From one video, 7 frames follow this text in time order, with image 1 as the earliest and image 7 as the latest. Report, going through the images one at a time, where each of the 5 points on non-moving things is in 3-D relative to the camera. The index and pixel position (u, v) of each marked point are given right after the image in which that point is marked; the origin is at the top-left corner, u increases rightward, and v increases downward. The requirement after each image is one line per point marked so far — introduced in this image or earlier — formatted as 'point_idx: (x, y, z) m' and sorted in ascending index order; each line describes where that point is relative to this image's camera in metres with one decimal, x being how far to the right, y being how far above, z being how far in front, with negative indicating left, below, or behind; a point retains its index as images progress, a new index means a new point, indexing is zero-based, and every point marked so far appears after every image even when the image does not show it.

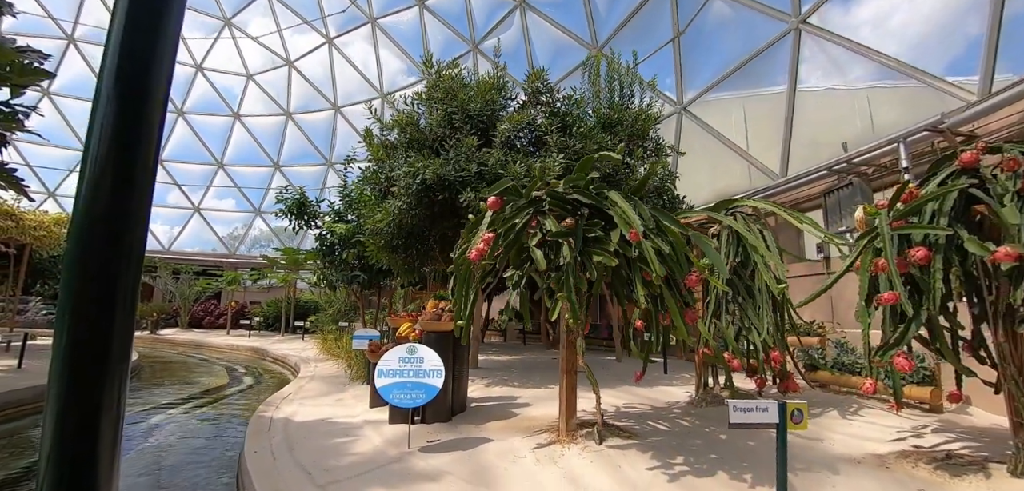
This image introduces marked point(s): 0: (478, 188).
0: (-0.4, +0.7, +5.5) m
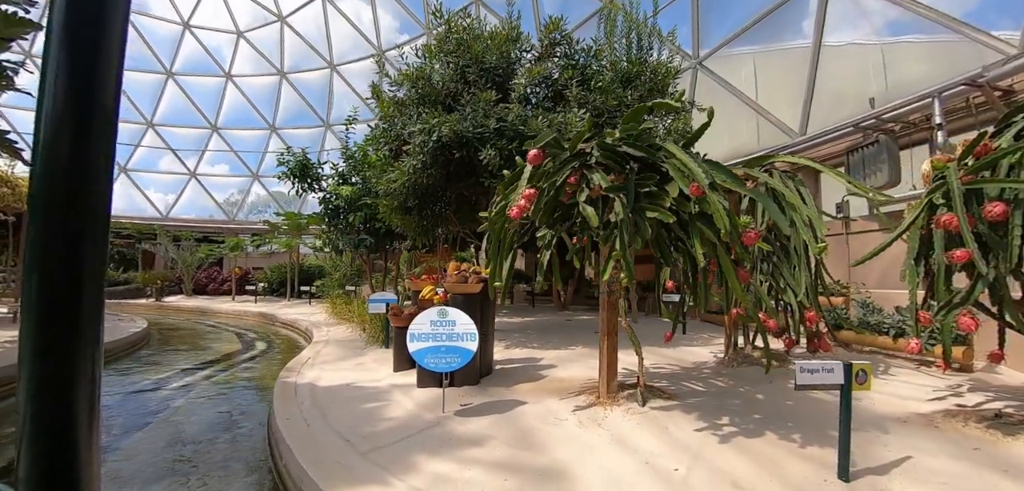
0: (-0.2, +1.1, +5.3) m
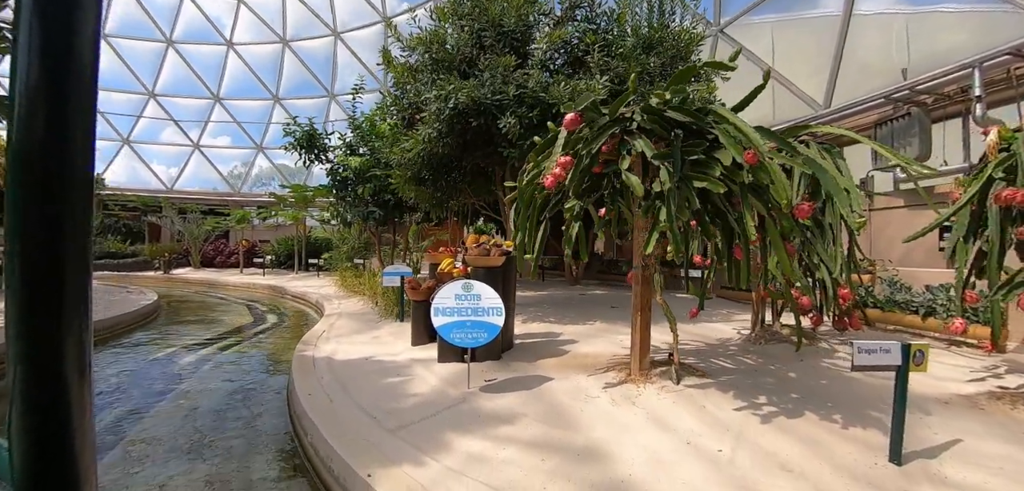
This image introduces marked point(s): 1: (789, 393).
0: (0.0, +1.4, +5.0) m
1: (+1.9, -1.0, +3.2) m
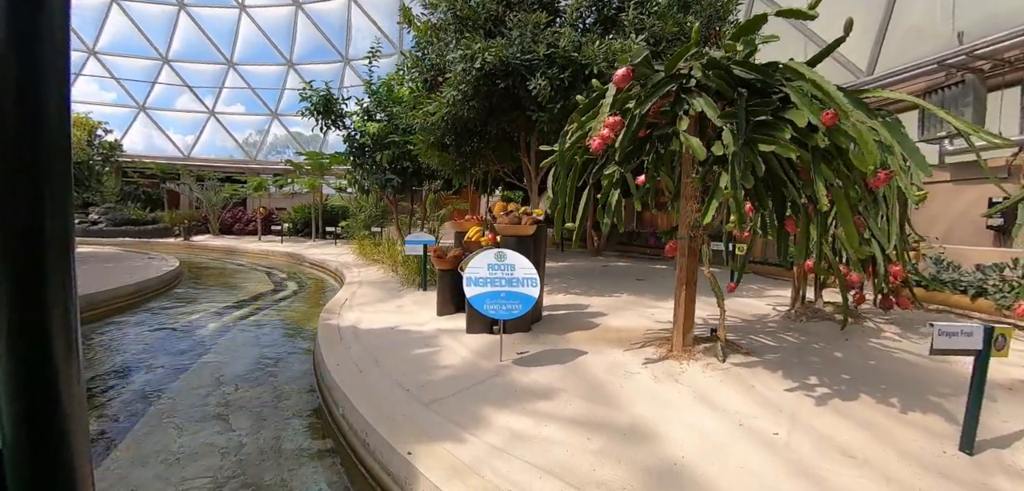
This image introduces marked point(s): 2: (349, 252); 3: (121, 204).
0: (+0.4, +1.8, +4.8) m
1: (+2.2, -0.8, +3.1) m
2: (-4.2, -0.2, +12.1) m
3: (-16.0, +1.7, +19.0) m
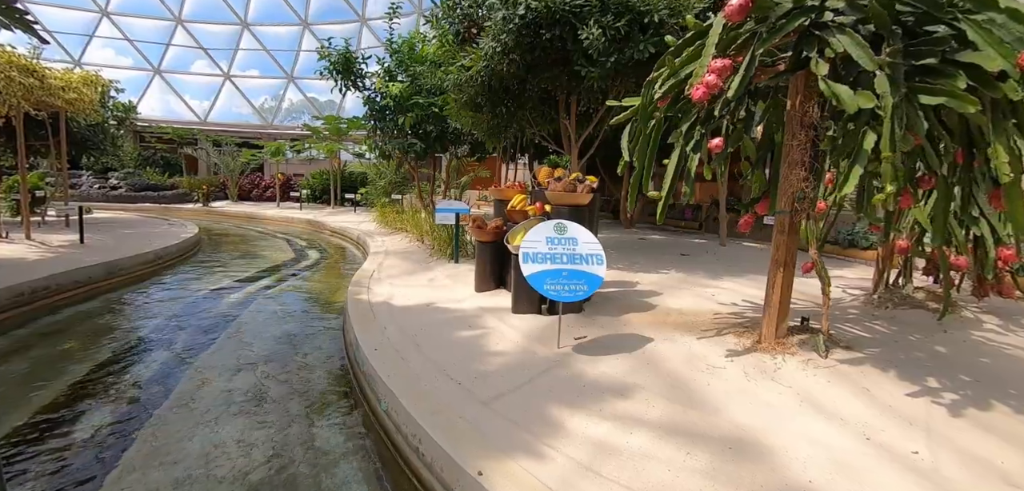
0: (+0.8, +2.0, +4.2) m
1: (+2.5, -0.7, +2.6) m
2: (-3.6, +0.6, +11.8) m
3: (-15.1, +3.1, +18.9) m
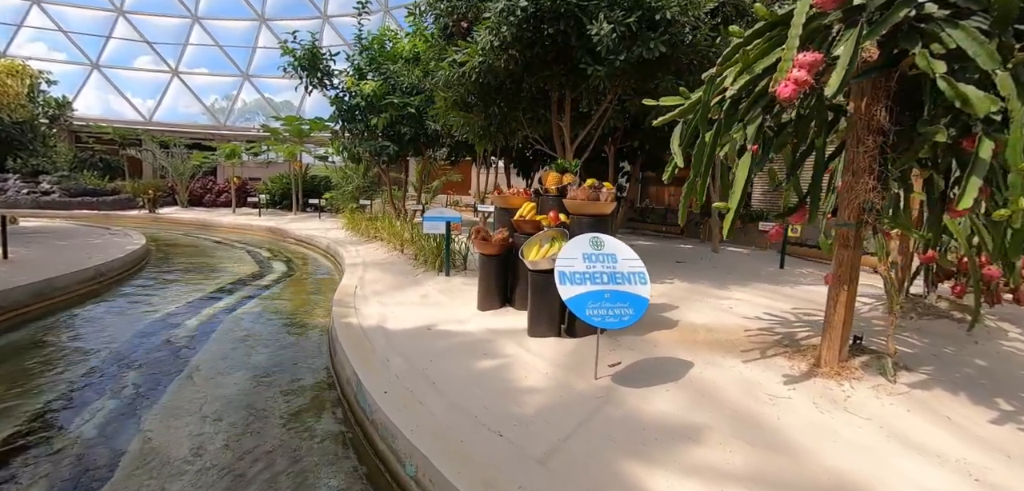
0: (+0.8, +1.9, +3.9) m
1: (+2.7, -0.8, +2.5) m
2: (-4.2, +0.4, +11.1) m
3: (-16.2, +2.7, +17.3) m
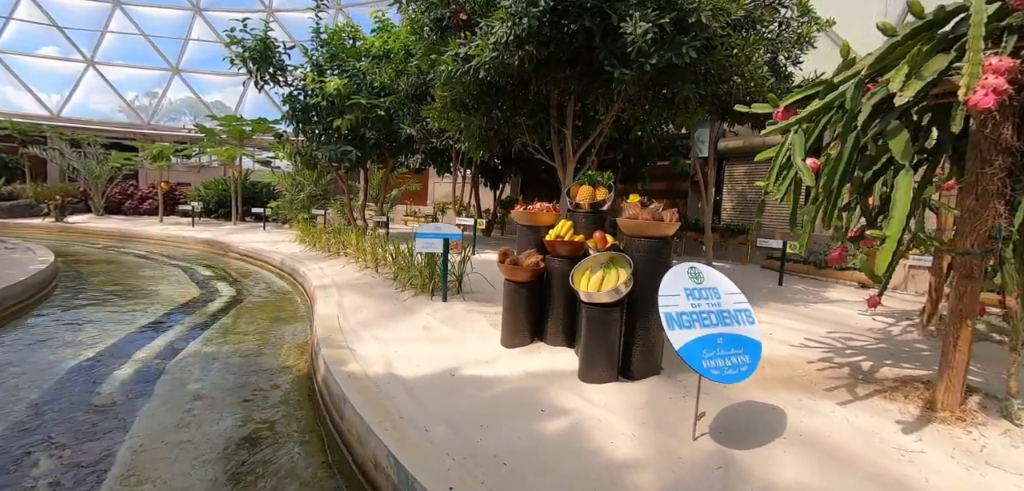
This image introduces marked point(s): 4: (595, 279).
0: (+1.0, +1.8, +3.5) m
1: (+3.0, -0.9, +2.3) m
2: (-4.8, +0.1, +10.1) m
3: (-17.5, +2.3, +14.8) m
4: (+0.5, -0.2, +2.6) m
